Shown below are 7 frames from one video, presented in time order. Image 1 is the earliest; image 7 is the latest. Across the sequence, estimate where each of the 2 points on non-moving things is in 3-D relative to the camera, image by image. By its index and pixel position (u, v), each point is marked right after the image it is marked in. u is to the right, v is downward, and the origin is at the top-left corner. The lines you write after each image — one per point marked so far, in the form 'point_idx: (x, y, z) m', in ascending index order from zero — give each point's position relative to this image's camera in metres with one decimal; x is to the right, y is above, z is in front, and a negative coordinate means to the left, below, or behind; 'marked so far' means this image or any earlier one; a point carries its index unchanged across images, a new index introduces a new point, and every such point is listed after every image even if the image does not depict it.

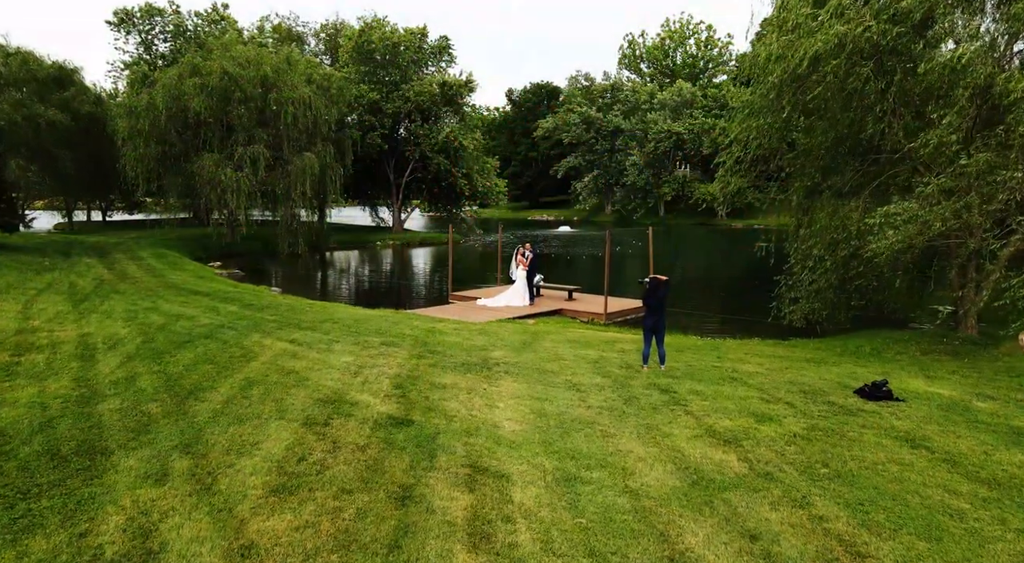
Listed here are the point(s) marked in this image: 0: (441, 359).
0: (-1.1, -1.2, +11.2) m
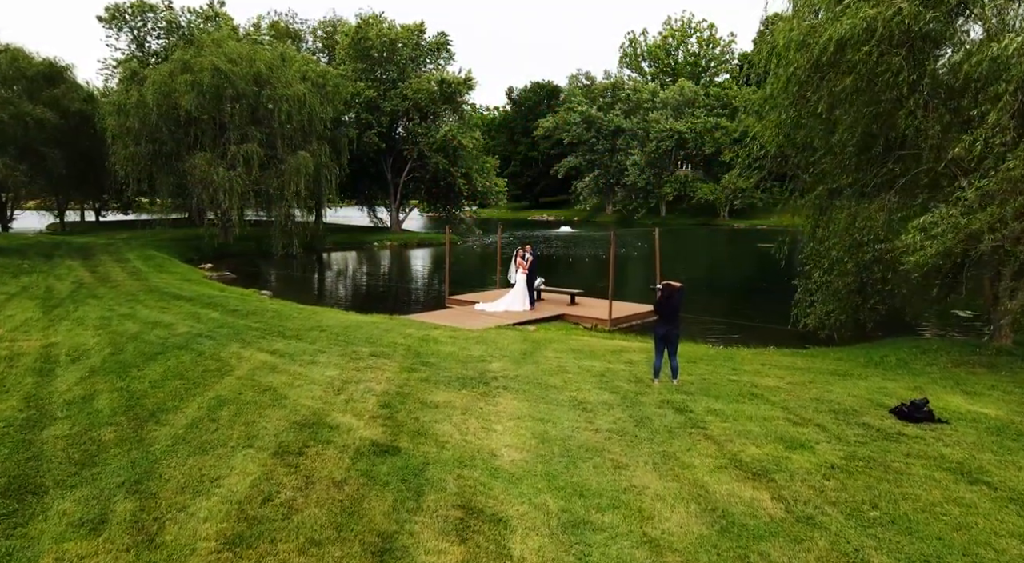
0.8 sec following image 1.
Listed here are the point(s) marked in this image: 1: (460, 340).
0: (-1.1, -1.3, +10.3) m
1: (-0.9, -1.1, +13.3) m
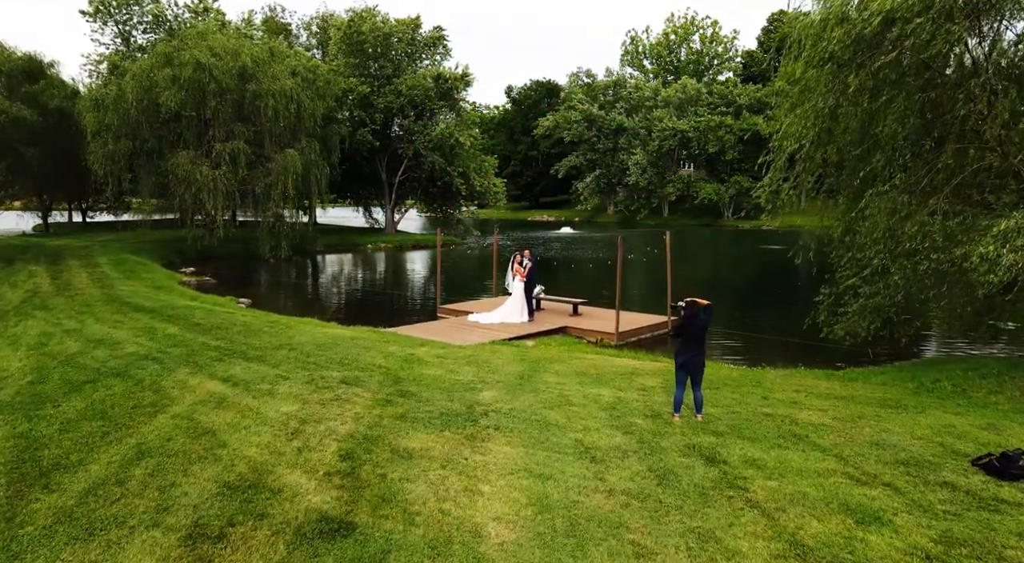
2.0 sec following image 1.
0: (-1.2, -1.5, +8.7) m
1: (-1.0, -1.3, +11.7) m
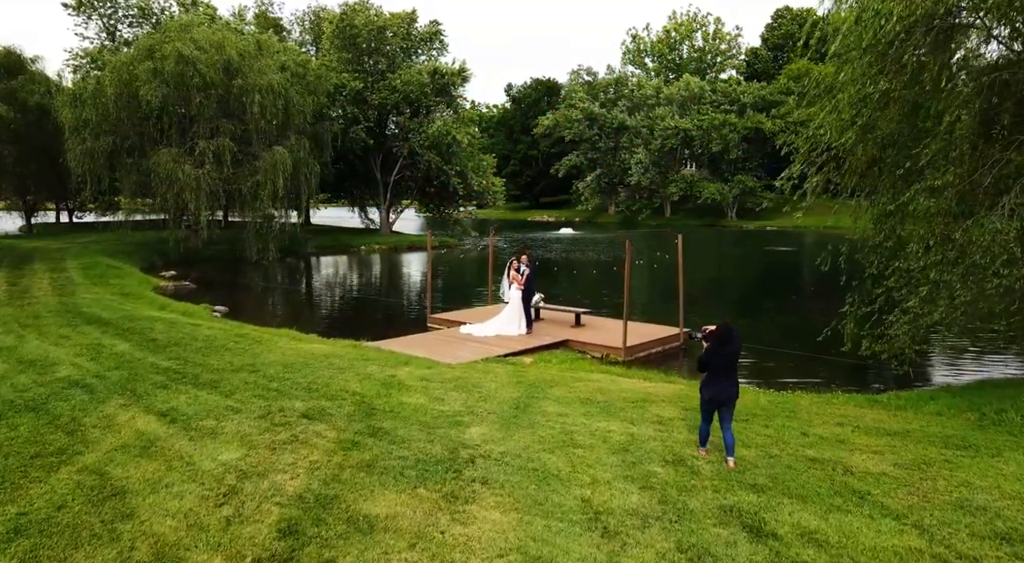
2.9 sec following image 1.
0: (-1.3, -1.7, +7.2) m
1: (-1.1, -1.5, +10.1) m
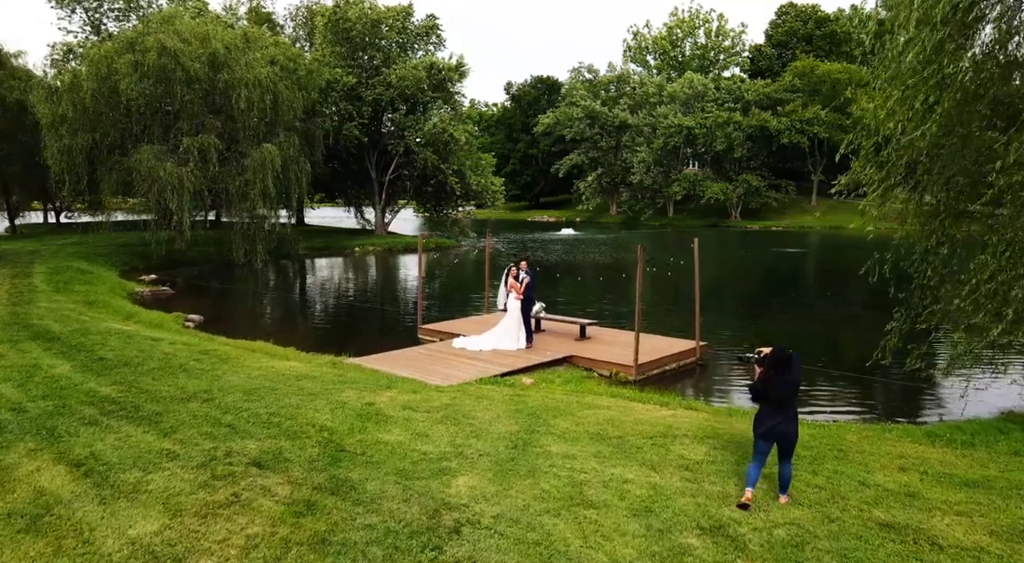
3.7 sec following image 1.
0: (-1.3, -1.8, +5.7) m
1: (-1.1, -1.7, +8.7) m
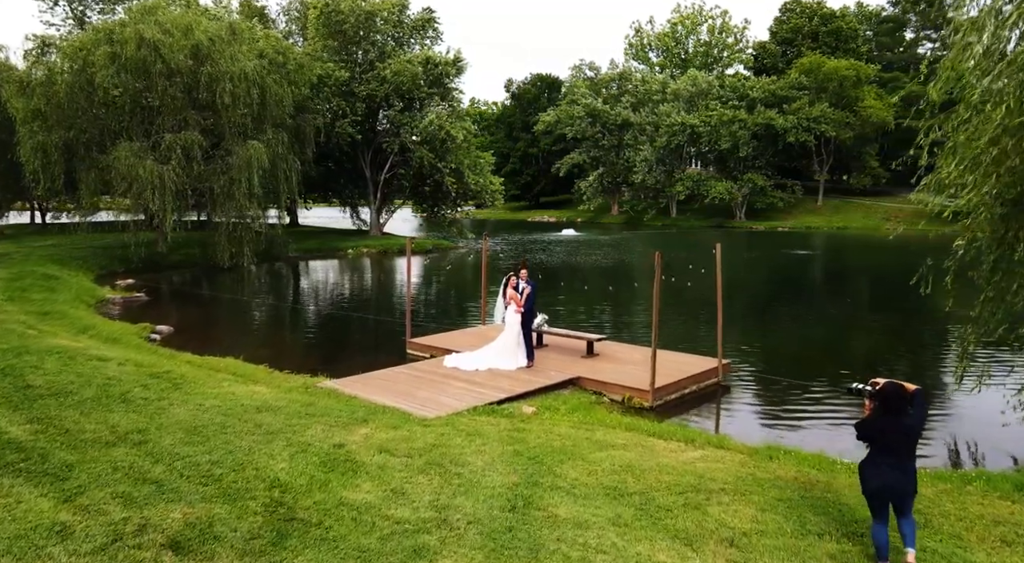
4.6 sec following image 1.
0: (-1.3, -2.0, +4.1) m
1: (-1.2, -1.8, +7.1) m
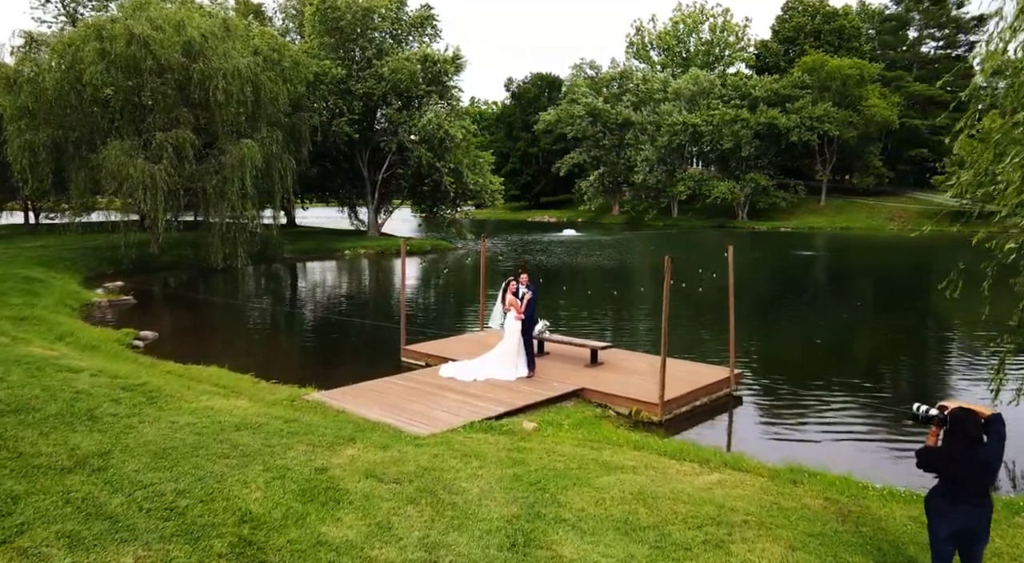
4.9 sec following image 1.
0: (-1.3, -2.1, +3.4) m
1: (-1.2, -1.9, +6.4) m
